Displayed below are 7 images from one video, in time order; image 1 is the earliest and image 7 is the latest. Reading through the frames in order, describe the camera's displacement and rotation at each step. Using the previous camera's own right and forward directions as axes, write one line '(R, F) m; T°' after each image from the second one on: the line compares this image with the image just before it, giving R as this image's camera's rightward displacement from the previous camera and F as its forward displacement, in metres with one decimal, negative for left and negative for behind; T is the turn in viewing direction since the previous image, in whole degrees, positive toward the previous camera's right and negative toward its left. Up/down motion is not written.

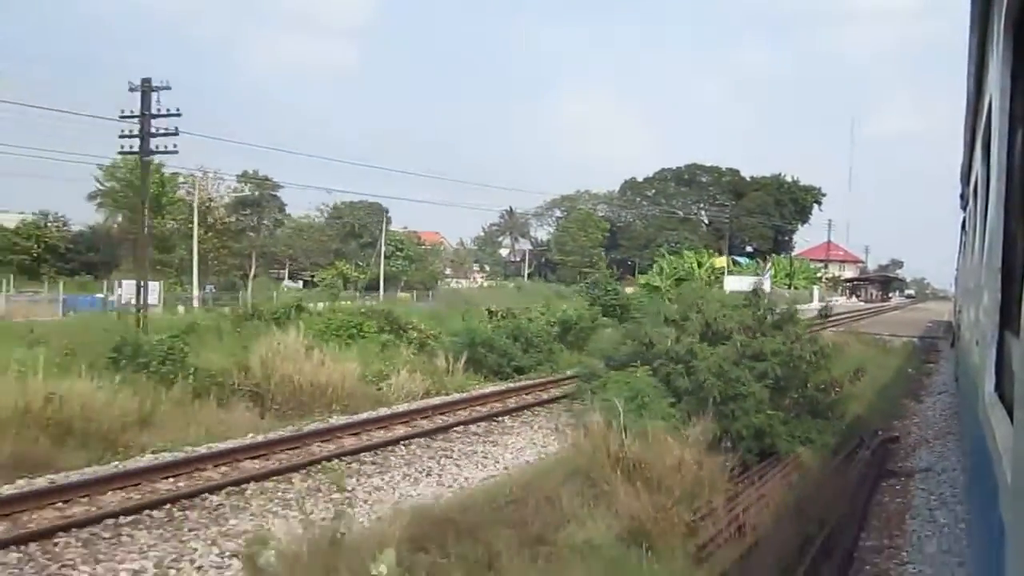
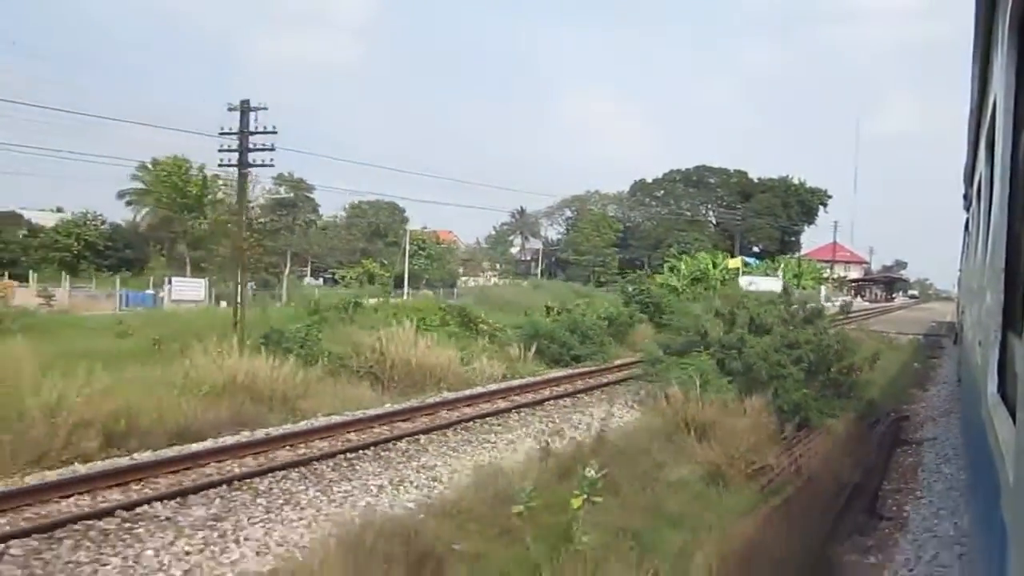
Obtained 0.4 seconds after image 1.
(-0.7, -1.4) m; 0°
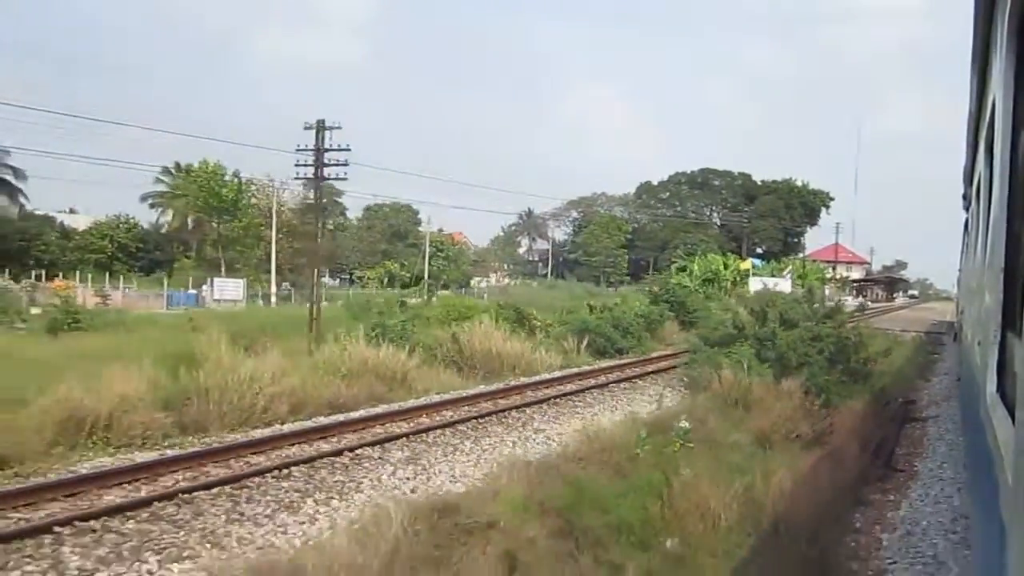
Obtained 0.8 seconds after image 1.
(-0.7, -1.4) m; 0°
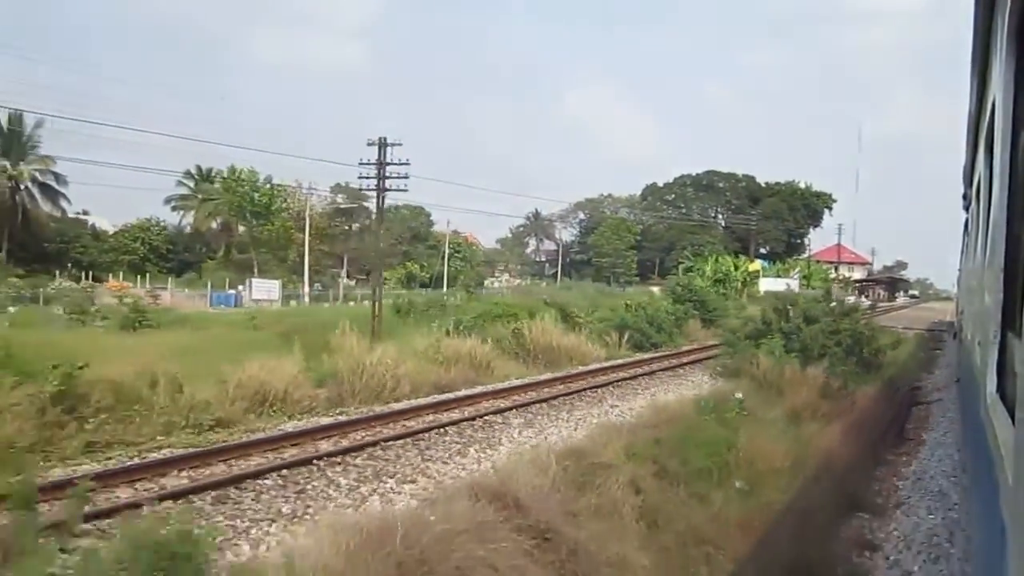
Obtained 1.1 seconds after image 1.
(-0.7, -1.4) m; 0°
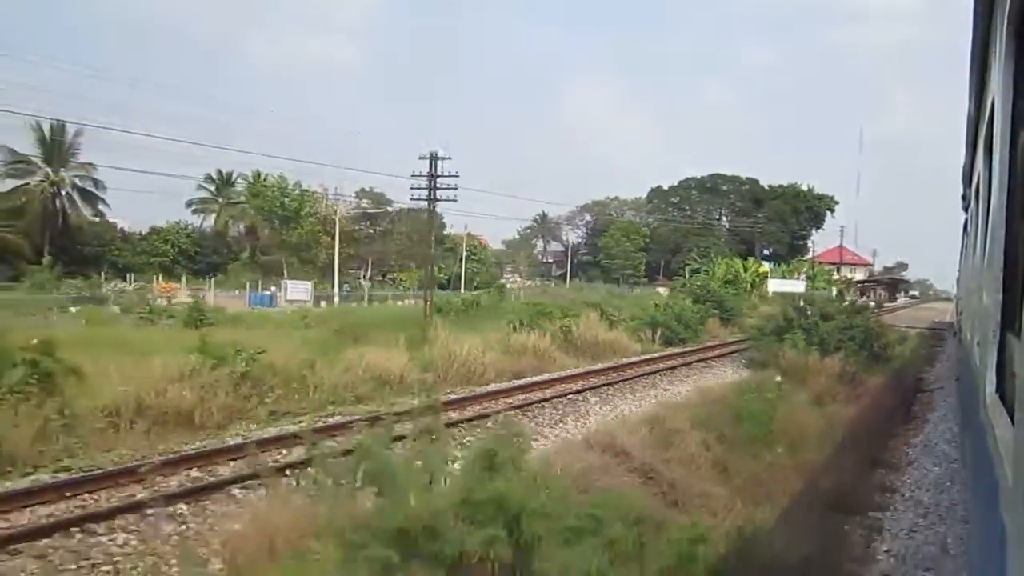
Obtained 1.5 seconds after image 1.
(-0.7, -1.4) m; 0°
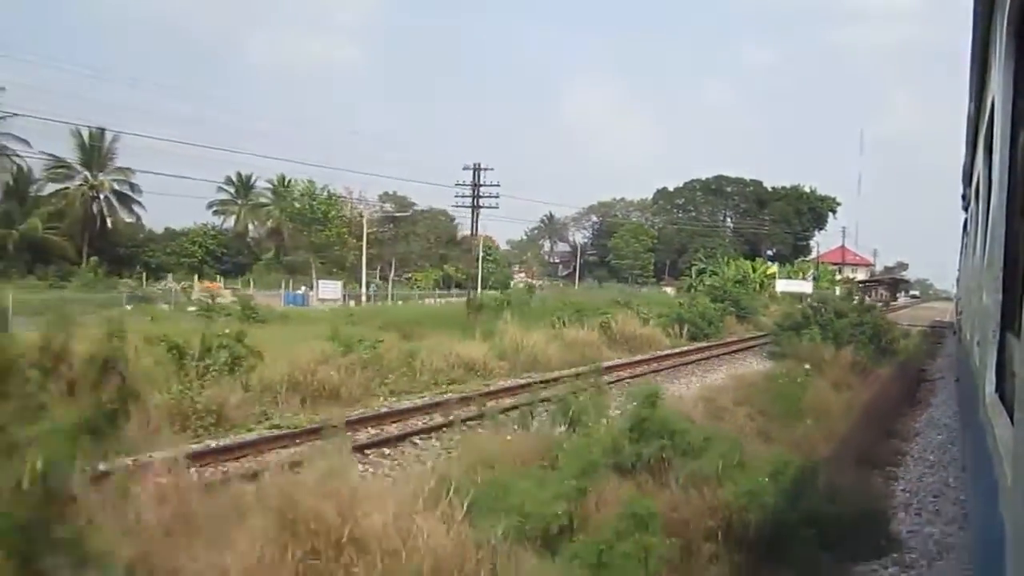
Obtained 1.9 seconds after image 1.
(-0.7, -1.4) m; 0°
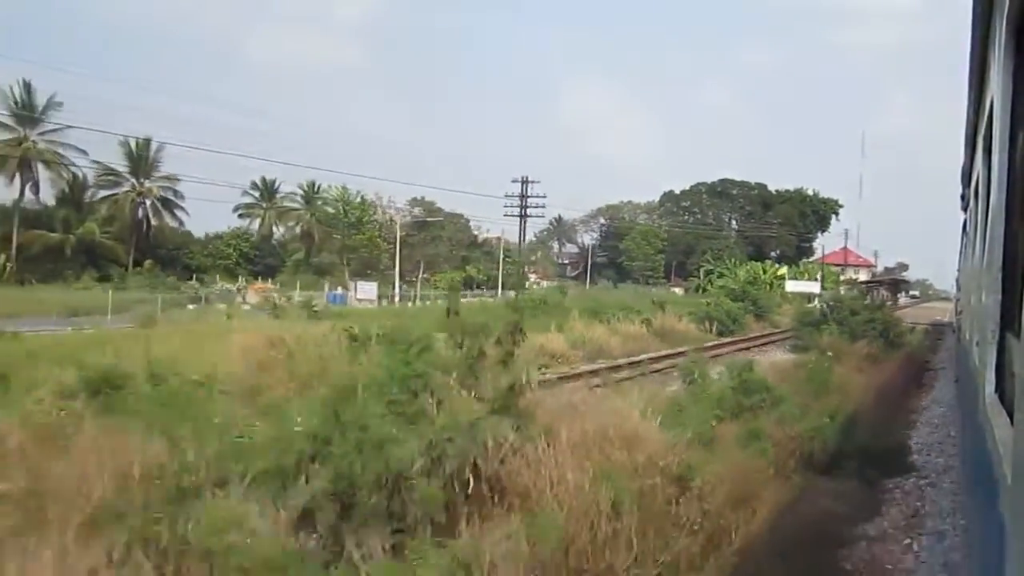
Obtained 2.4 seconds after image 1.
(-1.0, -1.9) m; 0°
